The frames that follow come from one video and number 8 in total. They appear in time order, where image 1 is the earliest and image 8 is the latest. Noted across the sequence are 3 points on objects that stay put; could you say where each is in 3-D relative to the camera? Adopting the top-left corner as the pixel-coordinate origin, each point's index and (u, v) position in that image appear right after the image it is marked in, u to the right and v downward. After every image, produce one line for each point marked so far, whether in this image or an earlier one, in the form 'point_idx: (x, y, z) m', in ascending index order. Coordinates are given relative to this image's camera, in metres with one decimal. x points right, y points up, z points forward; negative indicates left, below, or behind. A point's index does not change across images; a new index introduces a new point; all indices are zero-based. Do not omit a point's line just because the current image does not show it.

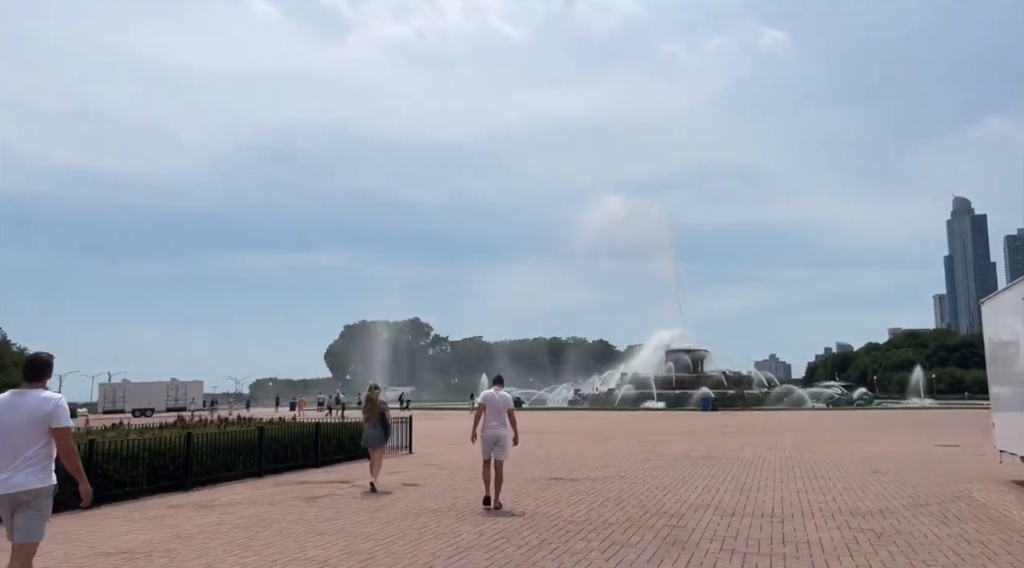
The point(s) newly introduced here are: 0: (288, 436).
0: (-4.1, -2.8, +14.2) m
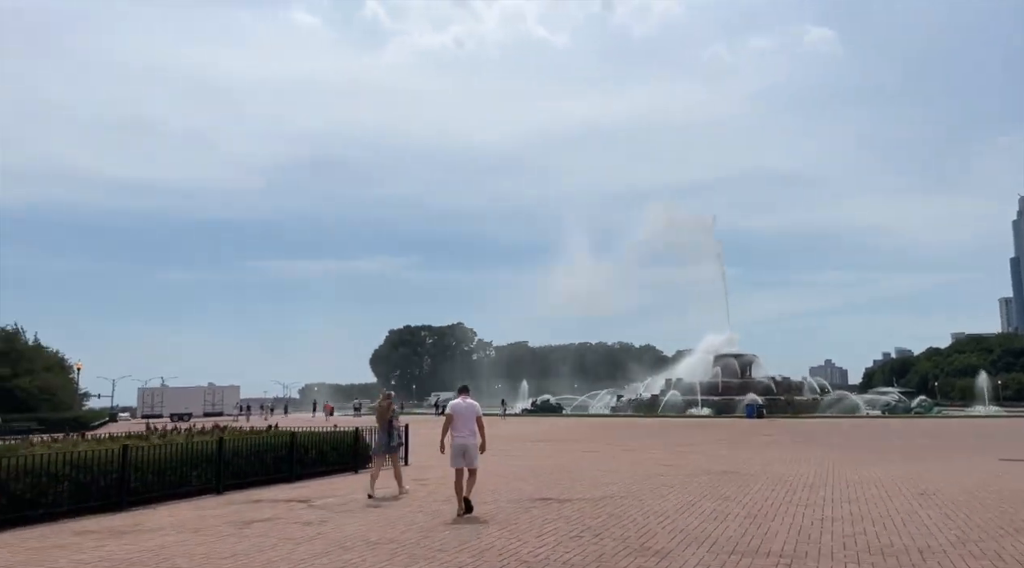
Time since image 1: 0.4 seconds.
0: (-4.2, -2.7, +12.8) m
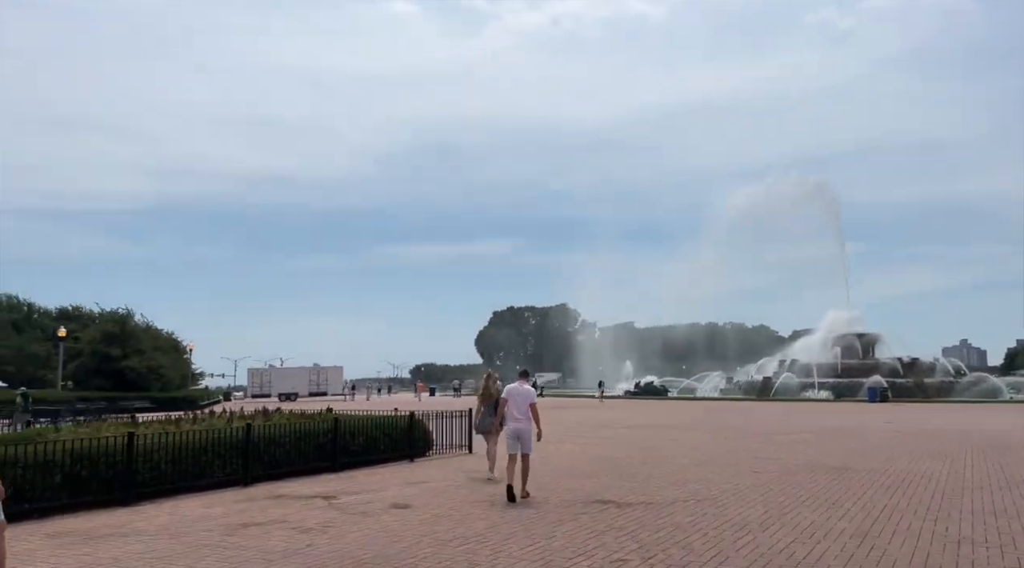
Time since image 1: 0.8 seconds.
0: (-3.3, -2.2, +11.7) m
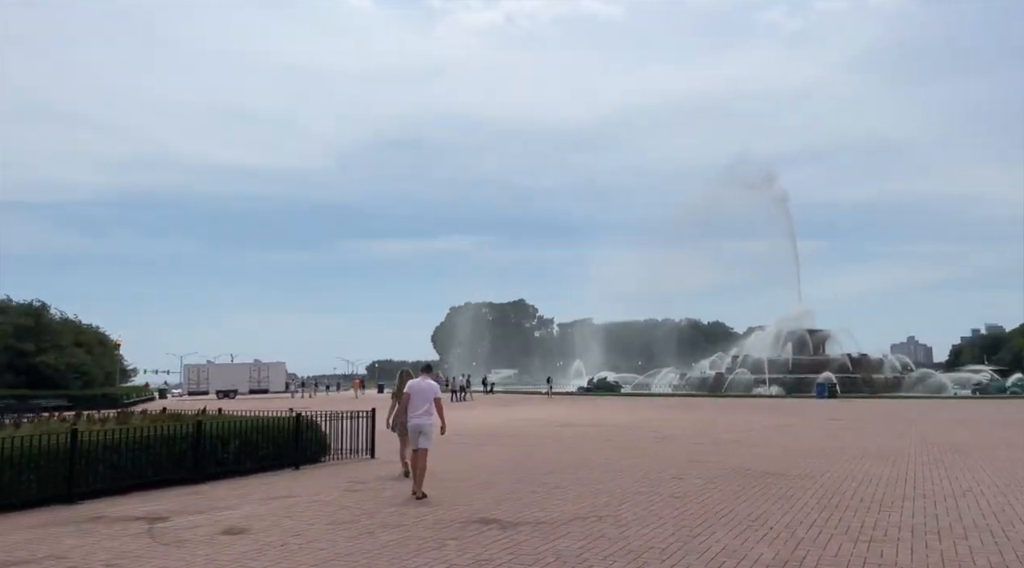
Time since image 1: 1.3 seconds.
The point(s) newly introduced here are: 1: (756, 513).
0: (-4.8, -2.0, +10.0) m
1: (+2.6, -2.4, +8.3) m
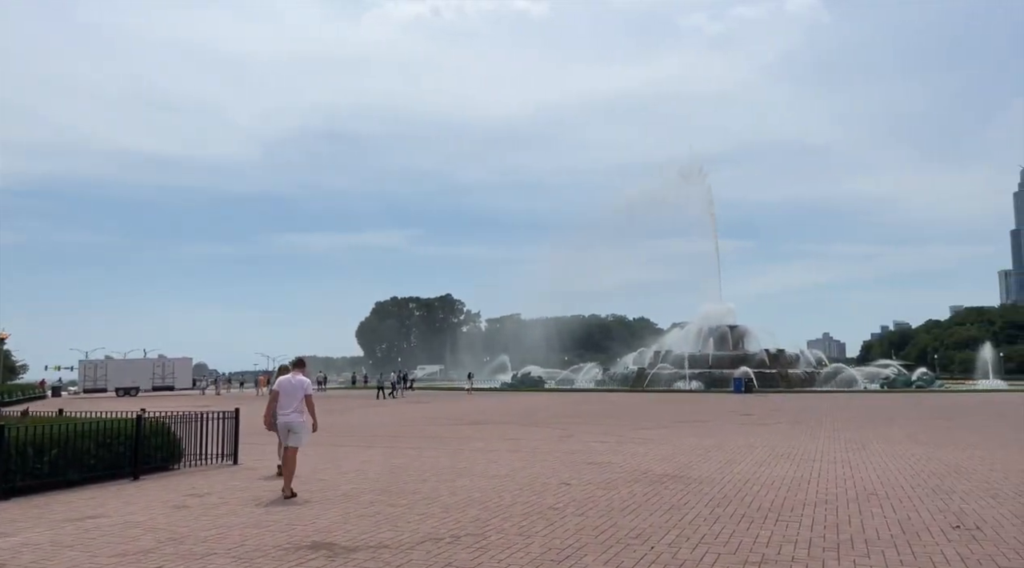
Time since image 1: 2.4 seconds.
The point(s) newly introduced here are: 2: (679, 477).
0: (-6.3, -1.8, +8.3) m
1: (+1.2, -2.3, +7.3) m
2: (+2.4, -2.7, +11.0) m
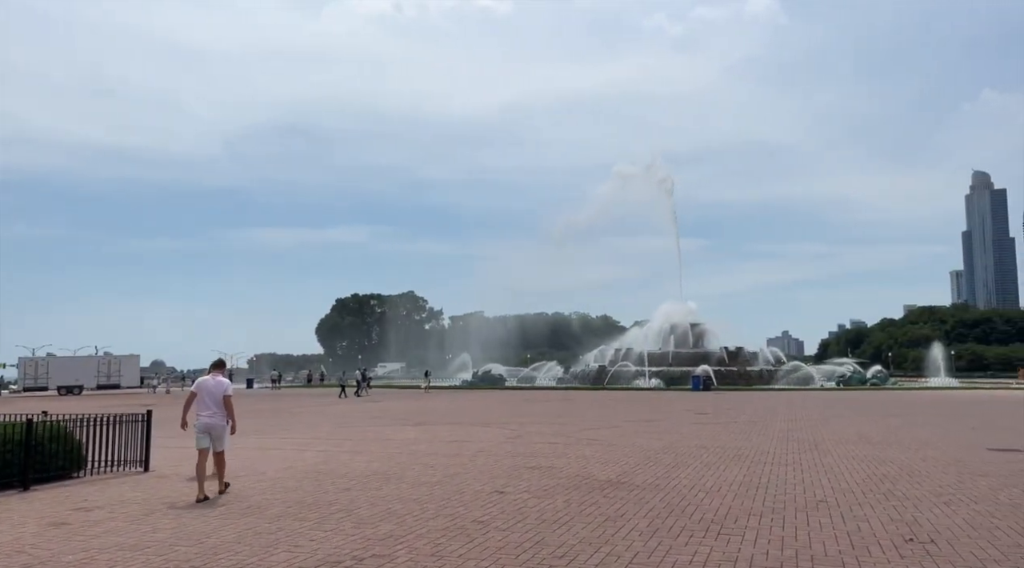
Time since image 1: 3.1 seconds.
0: (-7.0, -1.6, +7.2) m
1: (+0.4, -2.2, +6.5) m
2: (+1.5, -2.6, +10.3) m
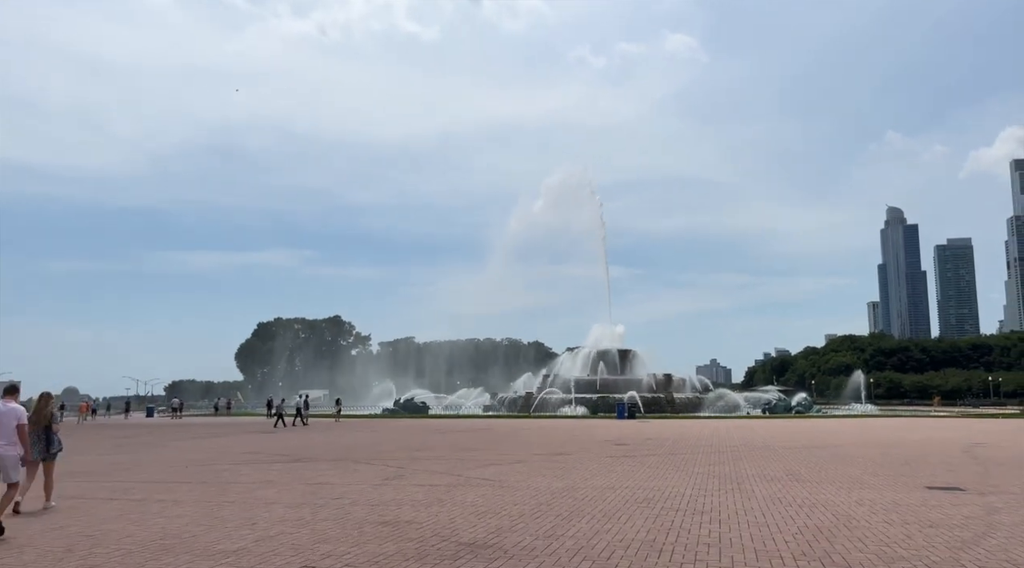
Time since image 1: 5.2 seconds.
0: (-8.4, -1.5, +4.1) m
1: (-0.9, -2.1, +4.0) m
2: (-0.2, -2.6, +7.9) m
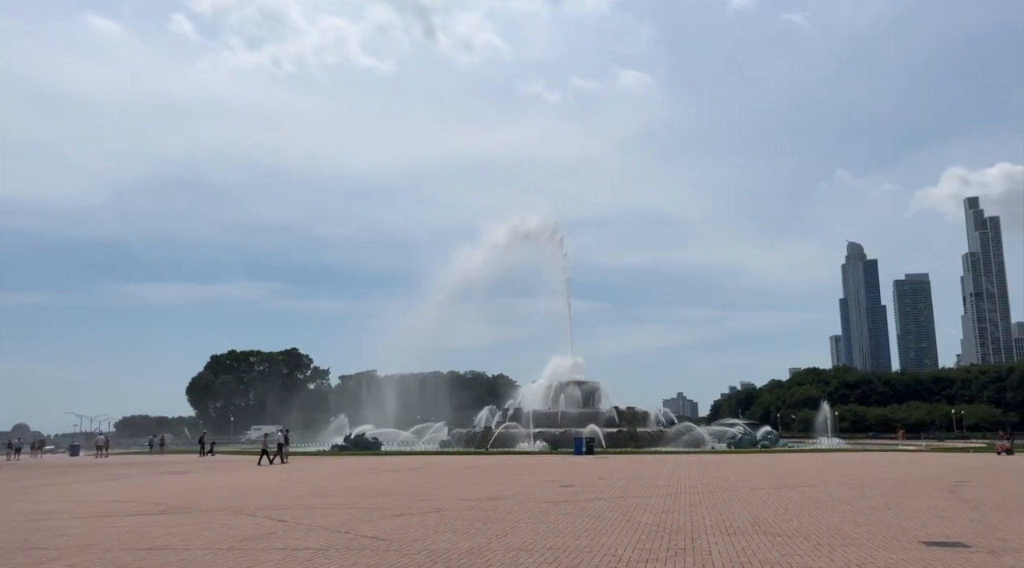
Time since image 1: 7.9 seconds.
0: (-9.5, -1.1, +0.8) m
1: (-2.0, -1.7, +1.0) m
2: (-1.4, -2.4, +4.9) m
